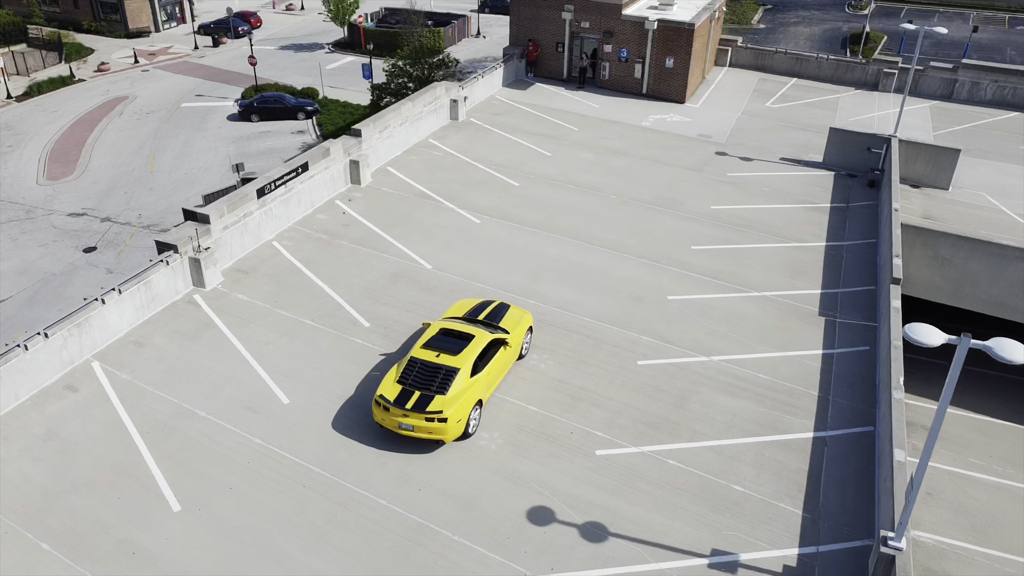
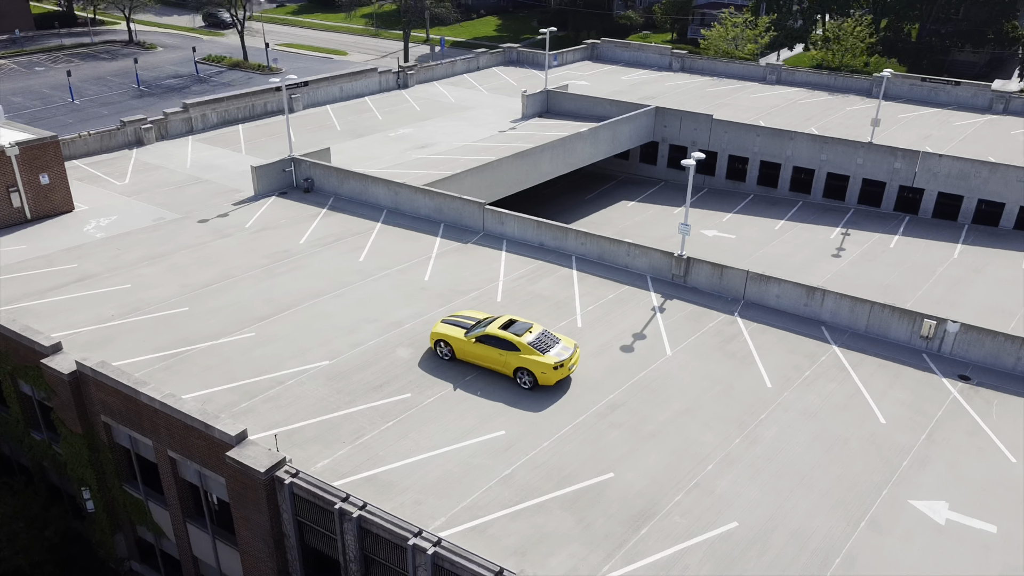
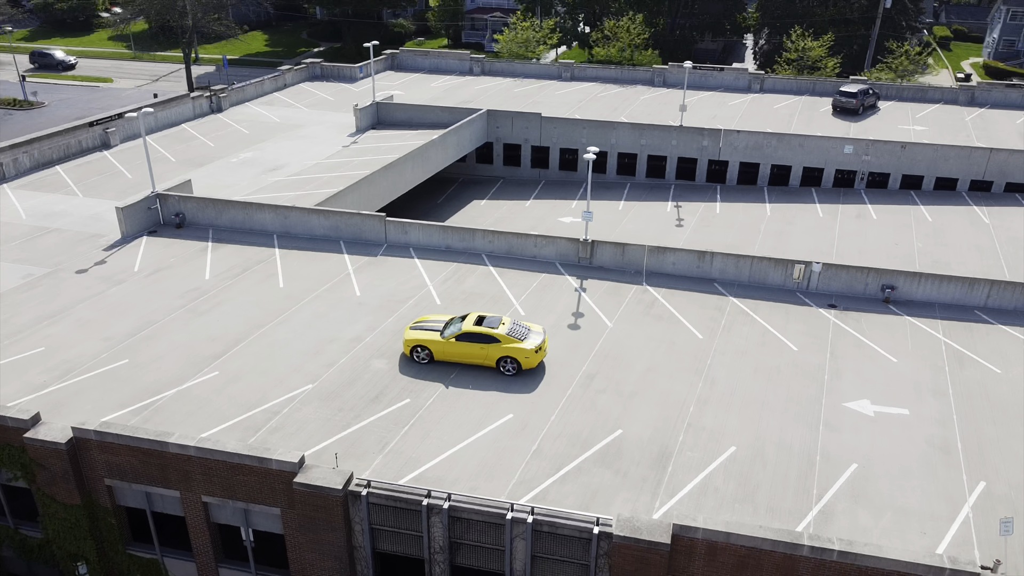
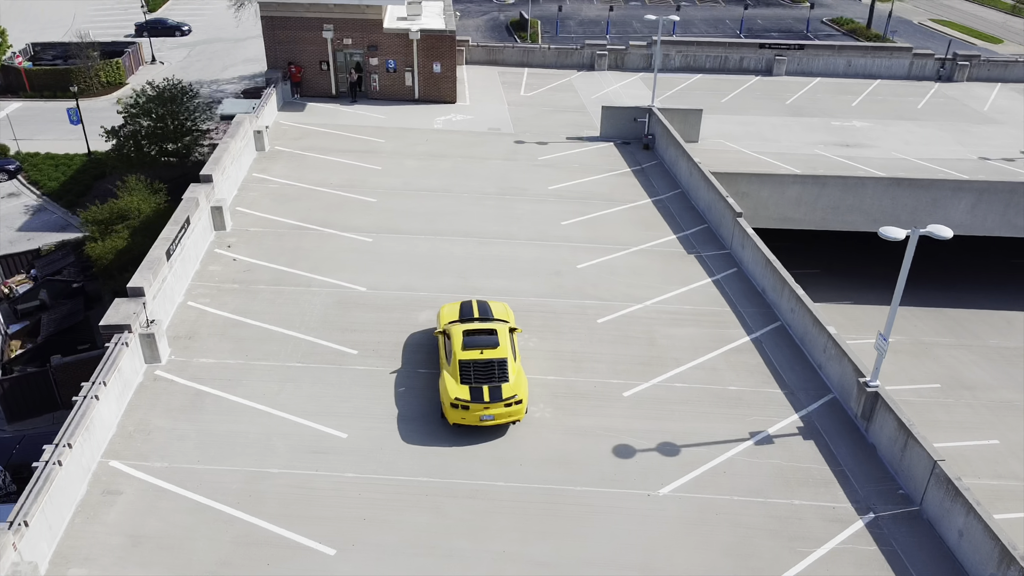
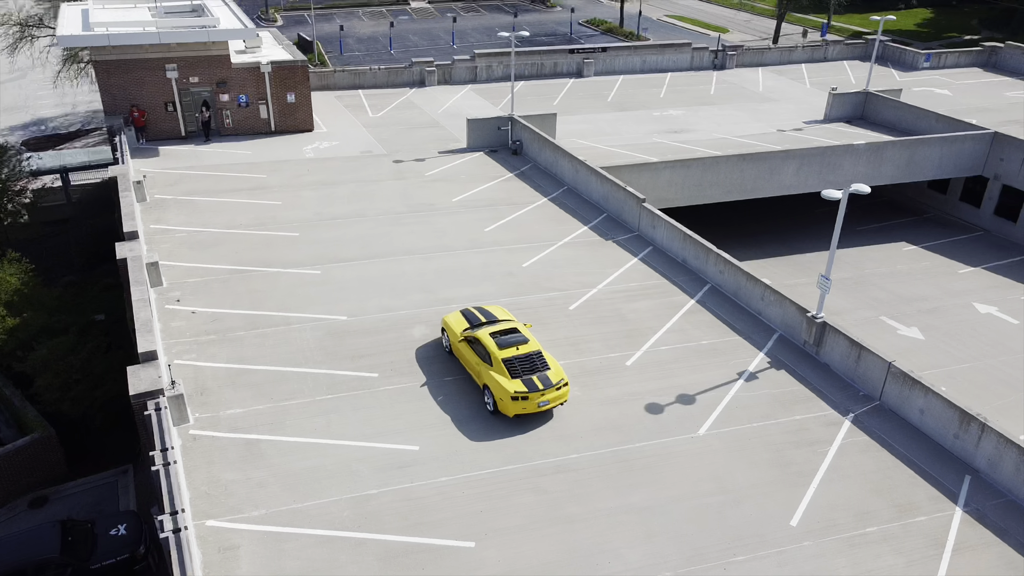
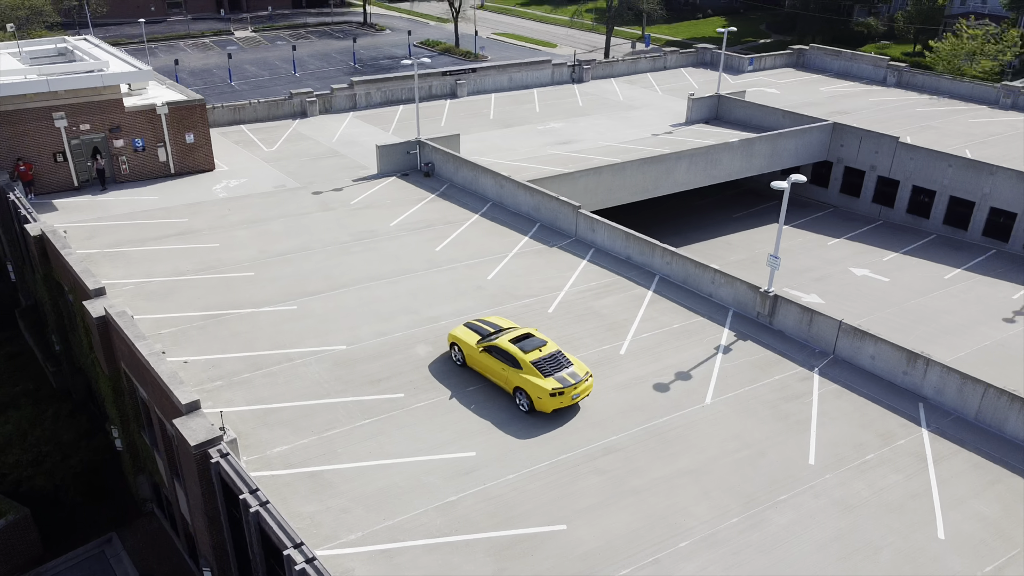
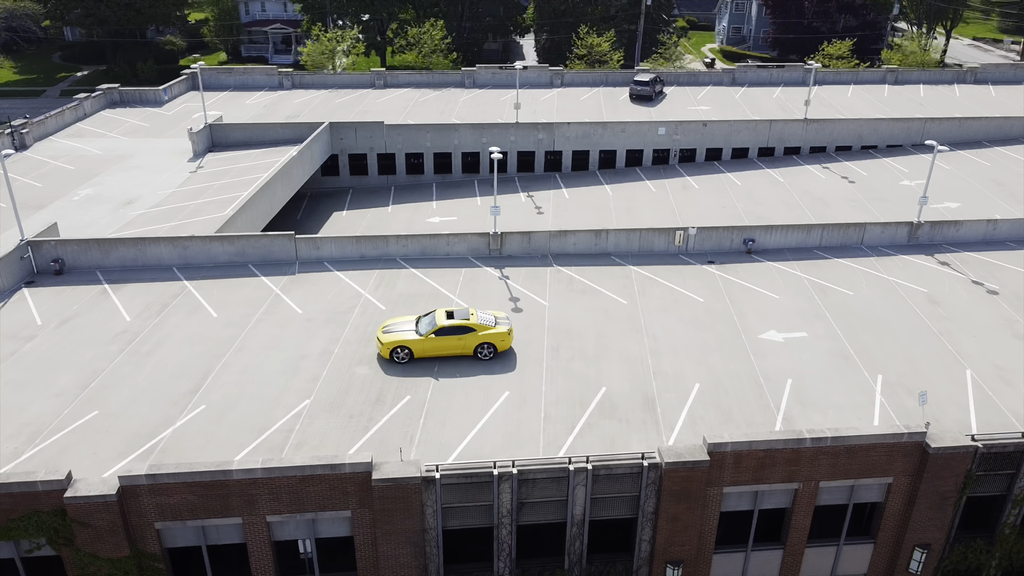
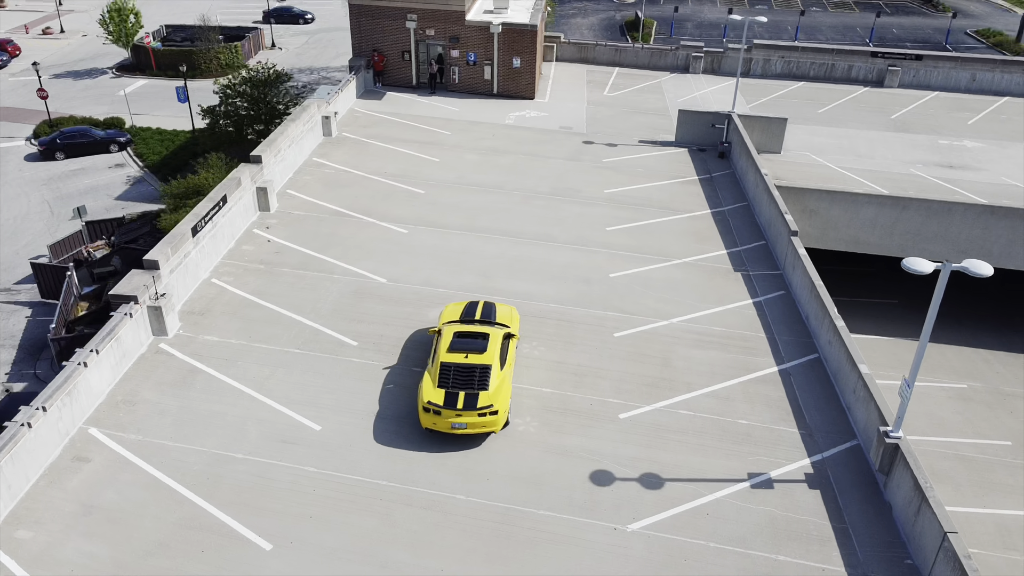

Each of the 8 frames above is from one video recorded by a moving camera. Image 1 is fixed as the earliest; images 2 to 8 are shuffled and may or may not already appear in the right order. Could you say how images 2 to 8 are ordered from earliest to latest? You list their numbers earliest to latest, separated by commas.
8, 4, 5, 6, 2, 3, 7
